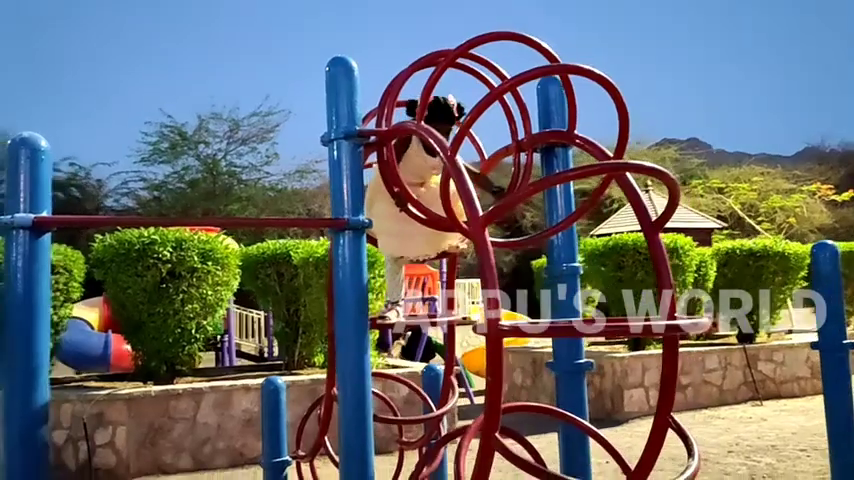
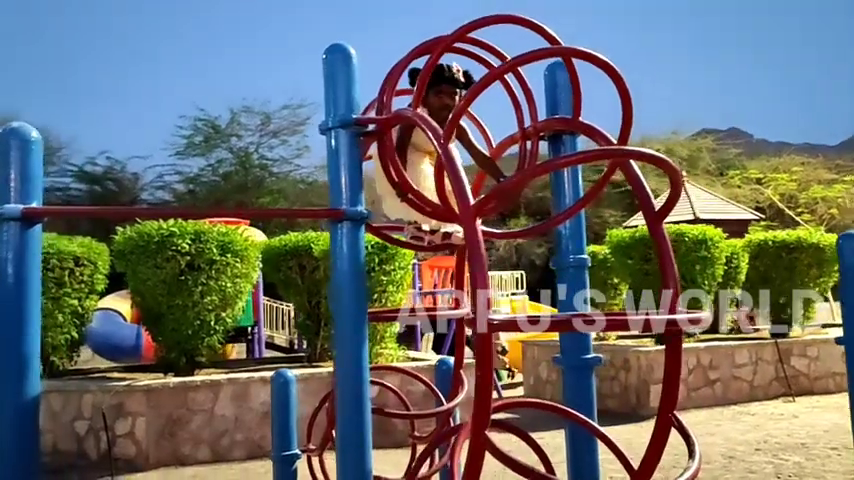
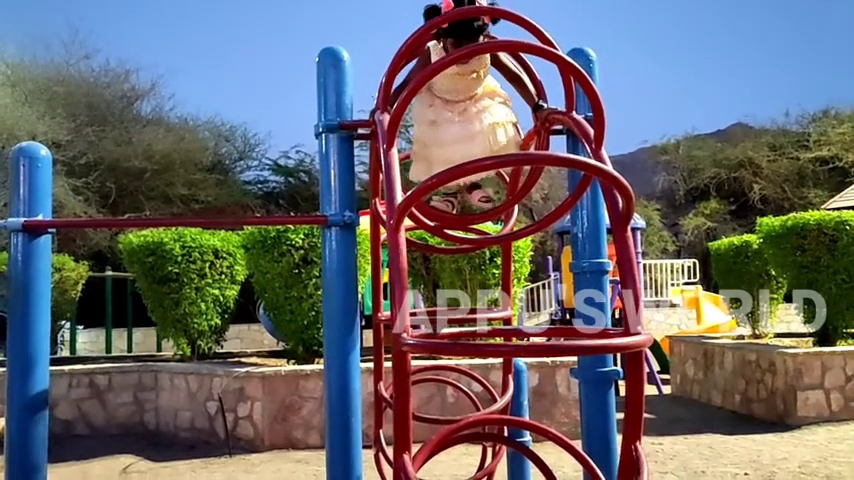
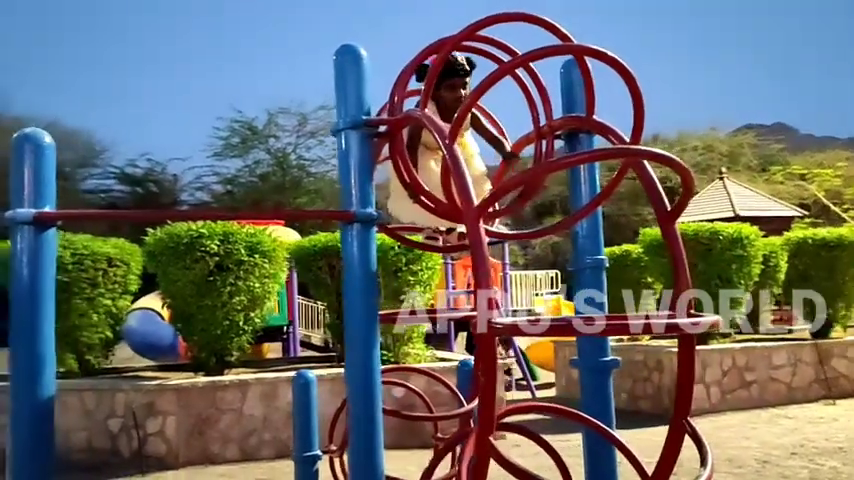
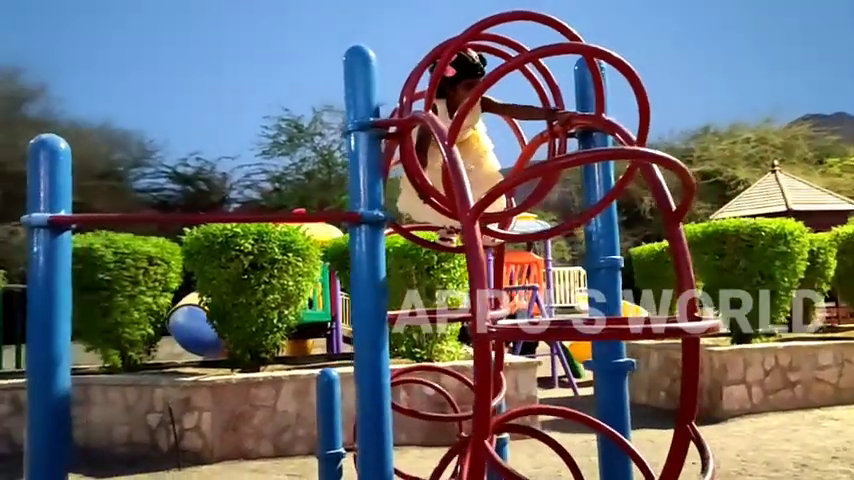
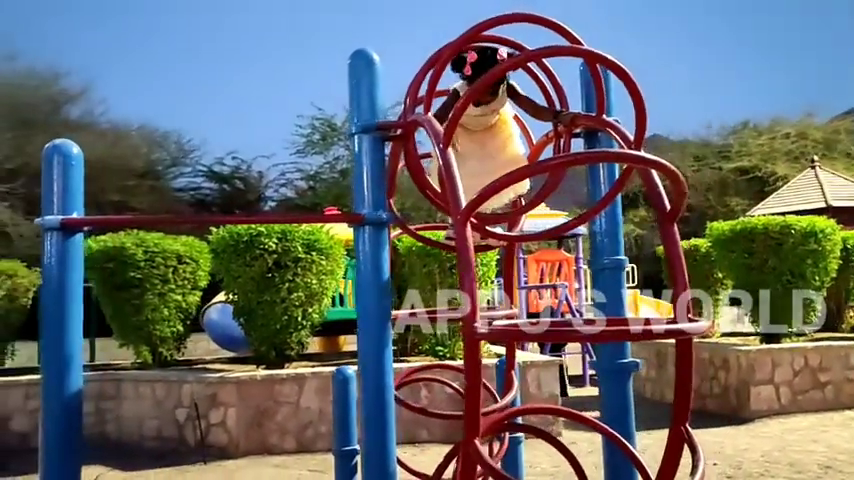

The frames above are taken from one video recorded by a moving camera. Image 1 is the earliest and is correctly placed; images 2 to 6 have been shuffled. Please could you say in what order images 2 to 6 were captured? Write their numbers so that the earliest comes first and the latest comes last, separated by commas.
2, 4, 5, 6, 3
